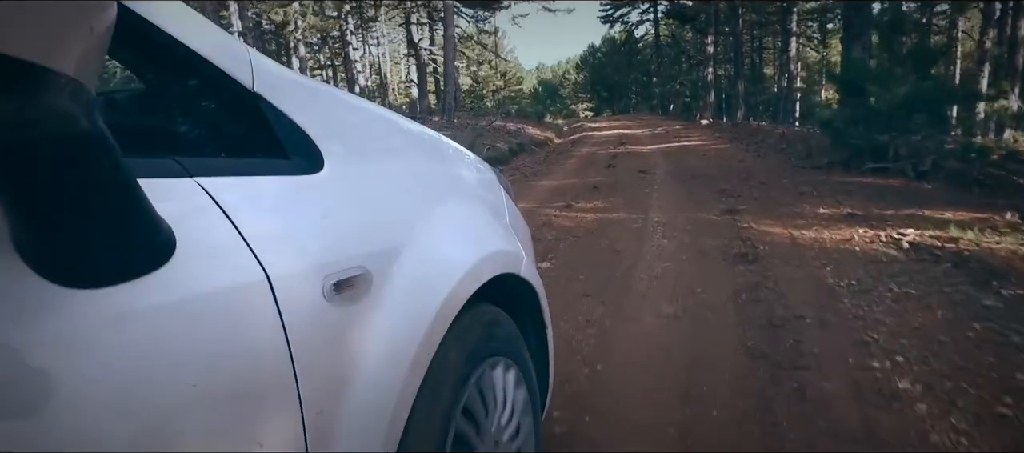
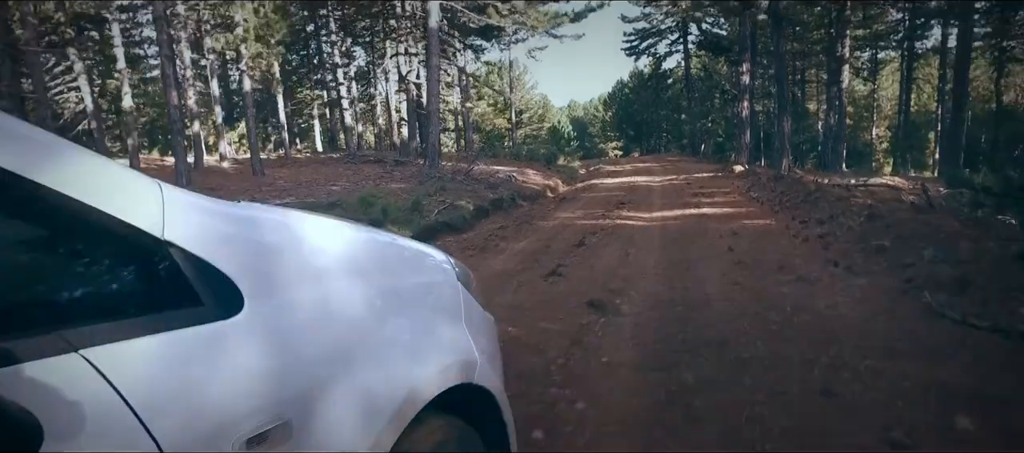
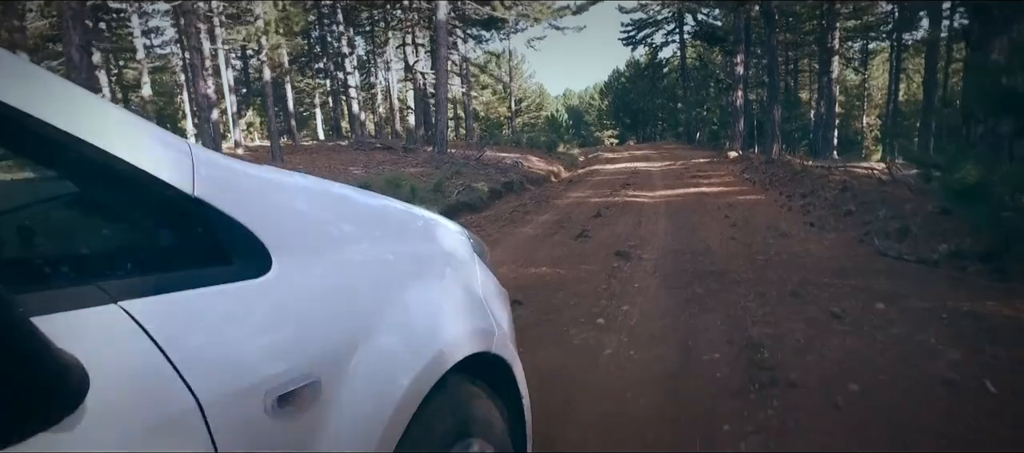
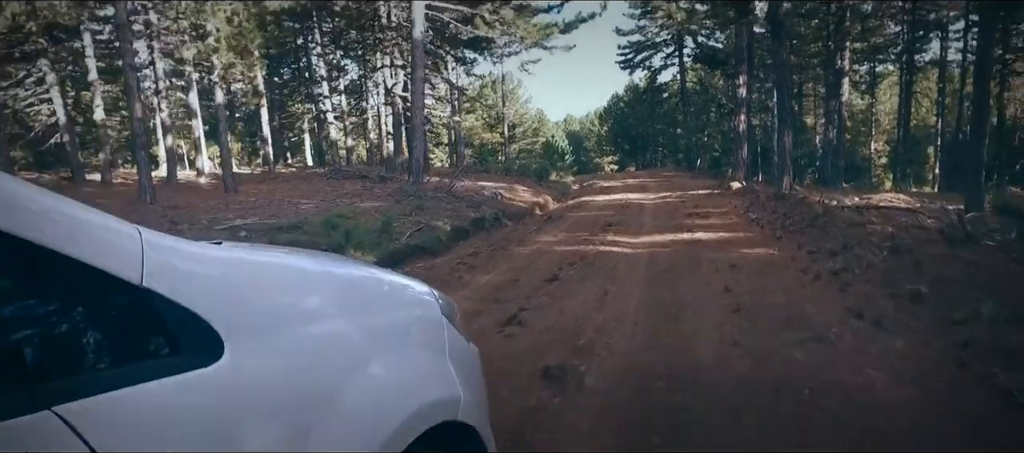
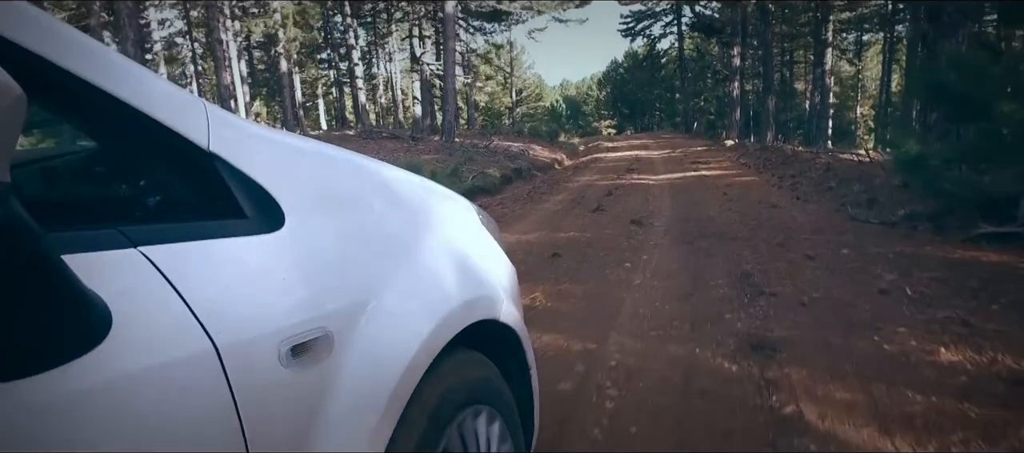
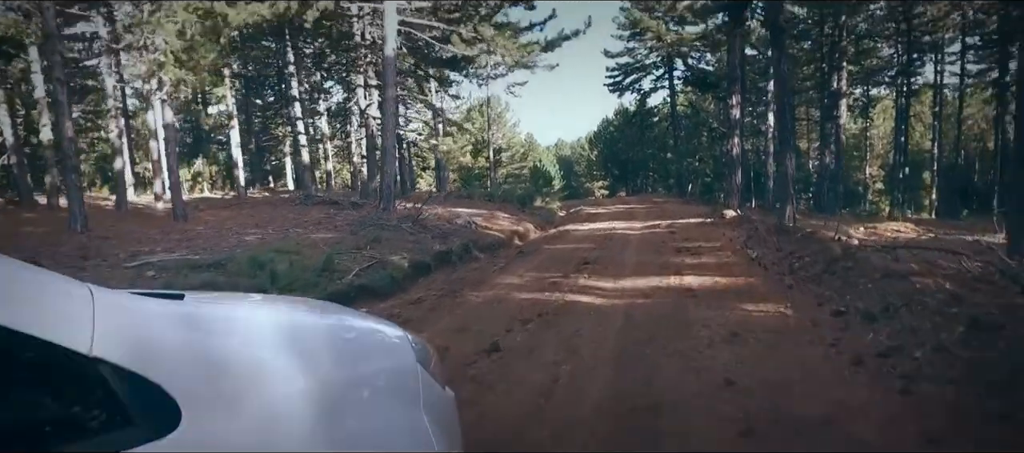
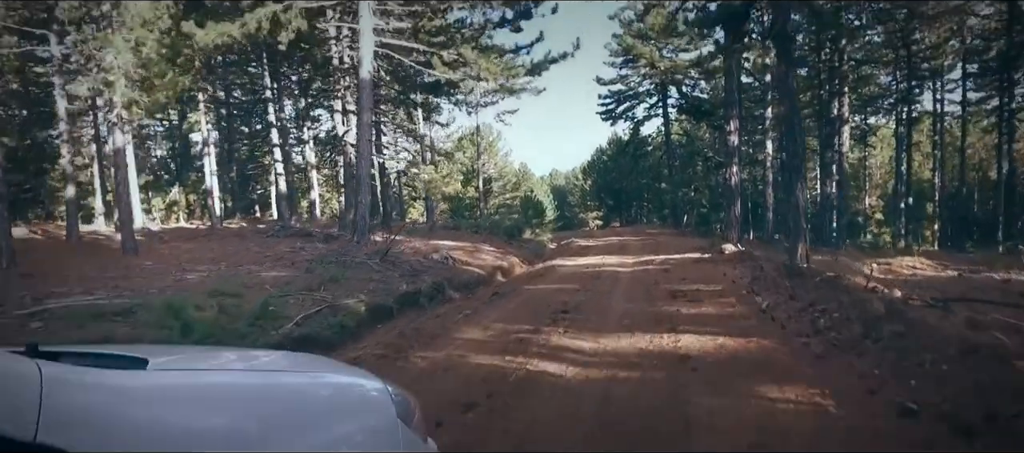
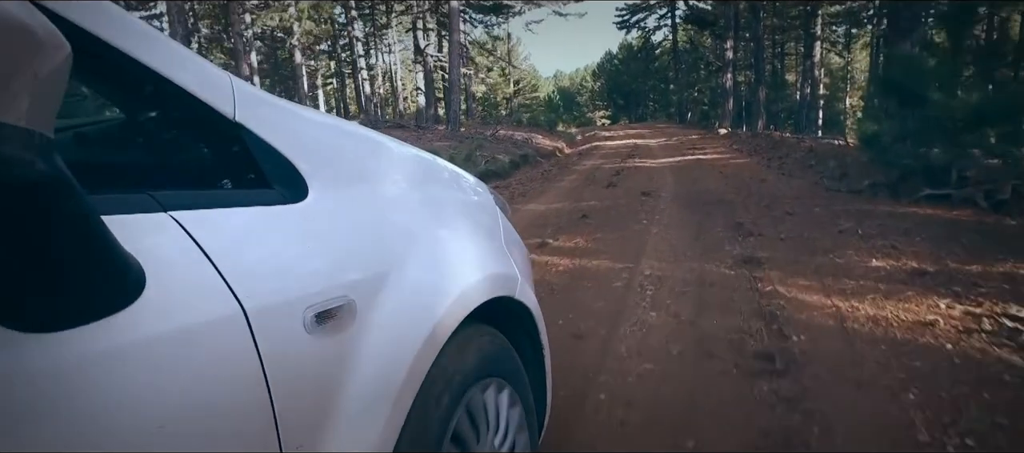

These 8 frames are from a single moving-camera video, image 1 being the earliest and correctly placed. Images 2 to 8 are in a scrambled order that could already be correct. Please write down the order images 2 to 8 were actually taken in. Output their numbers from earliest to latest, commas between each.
8, 5, 3, 2, 4, 6, 7
